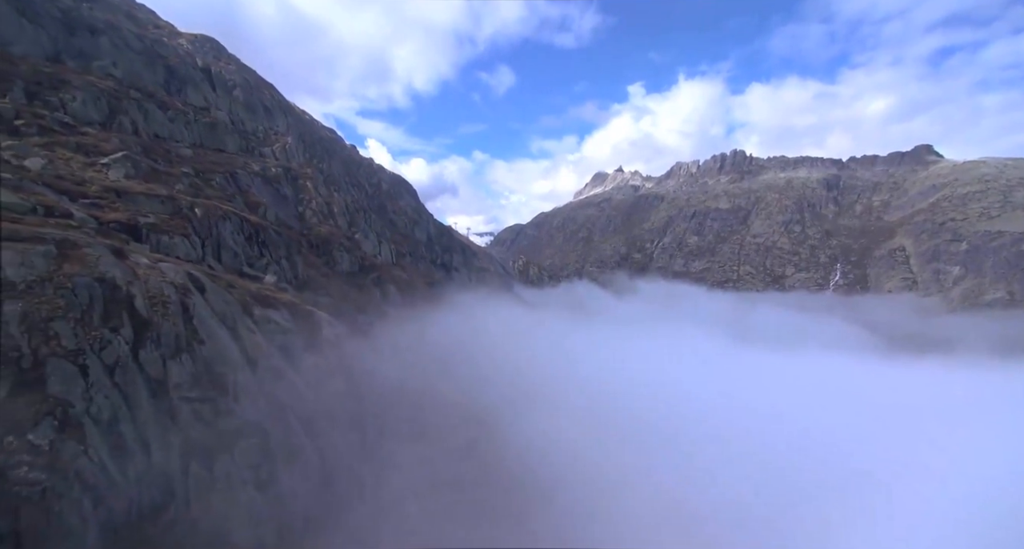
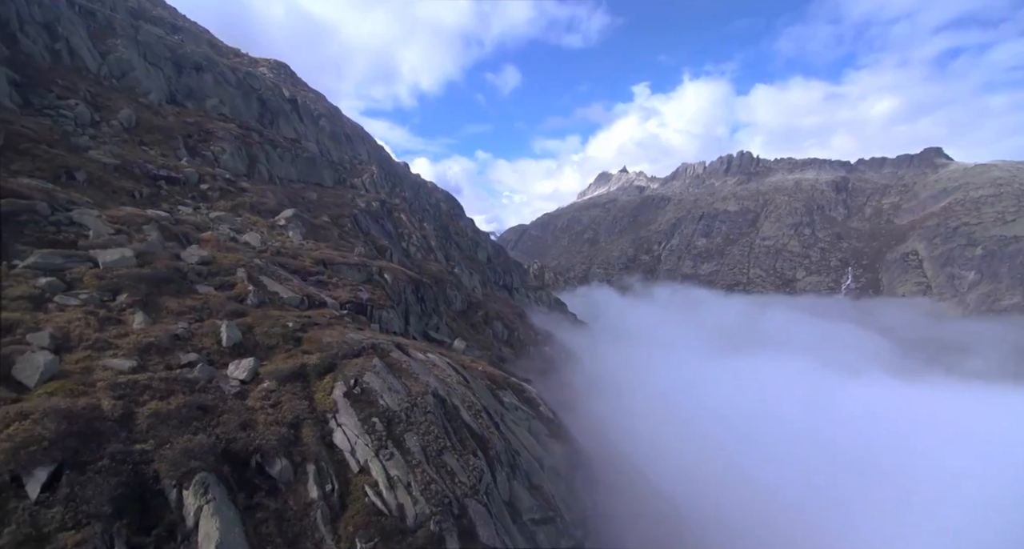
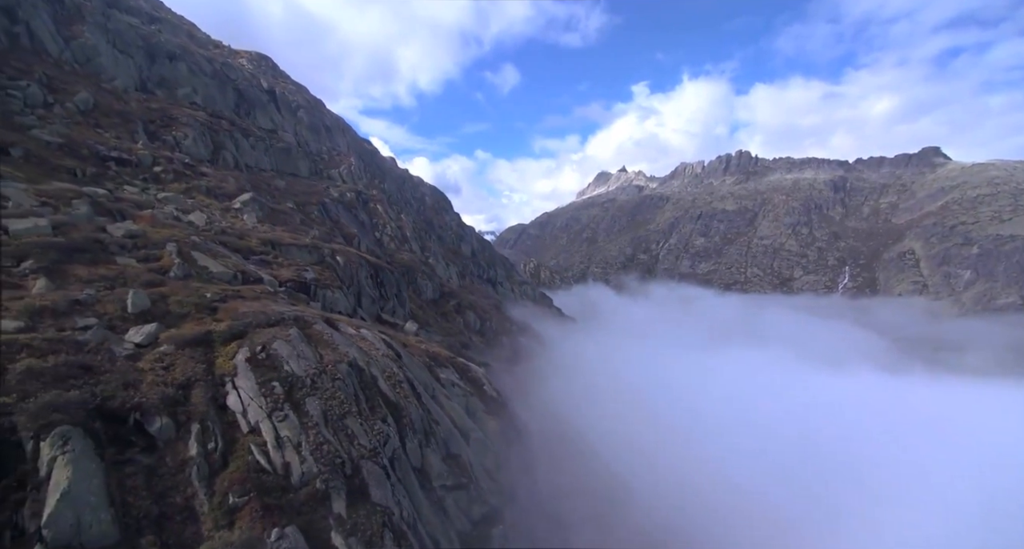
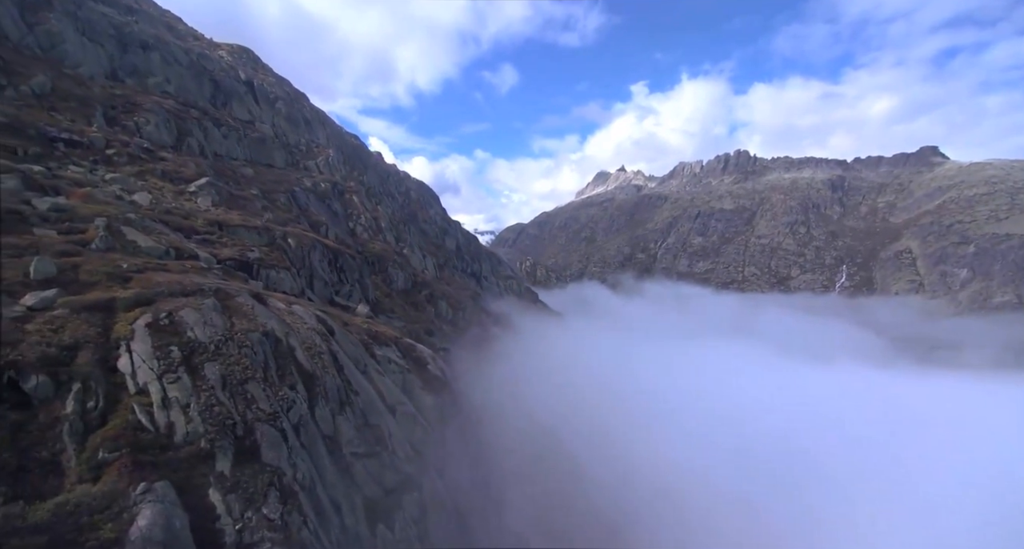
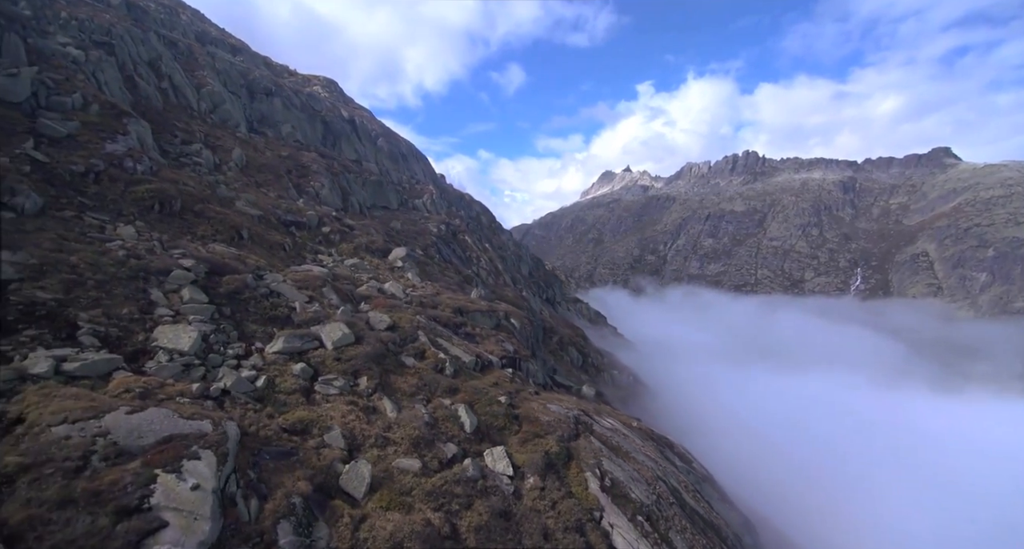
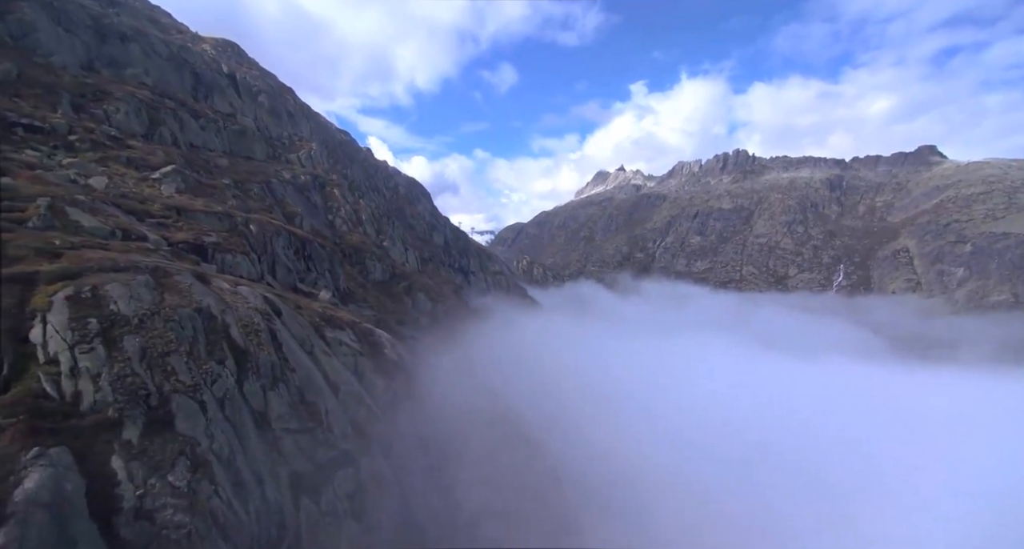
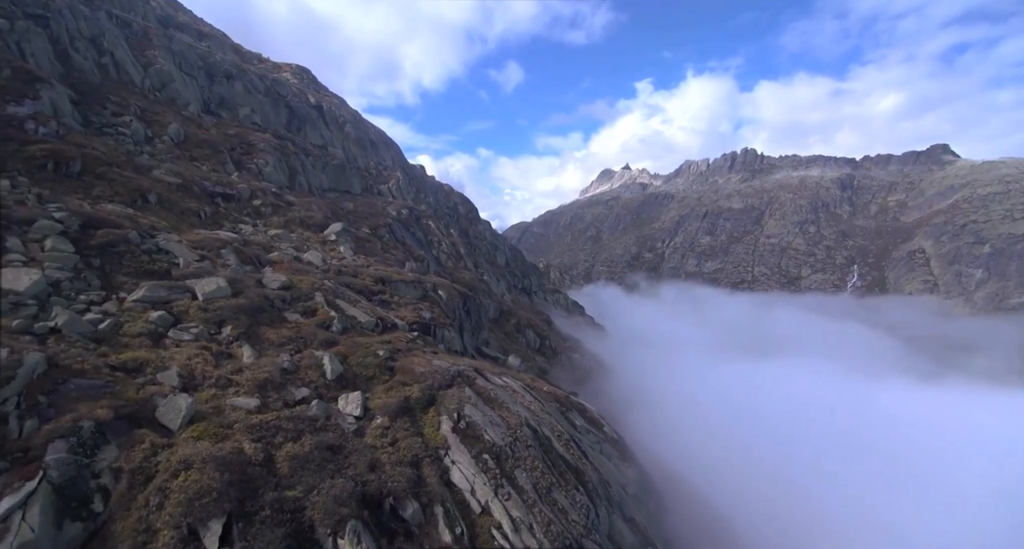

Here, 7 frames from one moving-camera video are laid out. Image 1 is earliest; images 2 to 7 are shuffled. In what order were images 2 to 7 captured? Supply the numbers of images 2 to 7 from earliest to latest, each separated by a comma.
6, 4, 3, 2, 7, 5
